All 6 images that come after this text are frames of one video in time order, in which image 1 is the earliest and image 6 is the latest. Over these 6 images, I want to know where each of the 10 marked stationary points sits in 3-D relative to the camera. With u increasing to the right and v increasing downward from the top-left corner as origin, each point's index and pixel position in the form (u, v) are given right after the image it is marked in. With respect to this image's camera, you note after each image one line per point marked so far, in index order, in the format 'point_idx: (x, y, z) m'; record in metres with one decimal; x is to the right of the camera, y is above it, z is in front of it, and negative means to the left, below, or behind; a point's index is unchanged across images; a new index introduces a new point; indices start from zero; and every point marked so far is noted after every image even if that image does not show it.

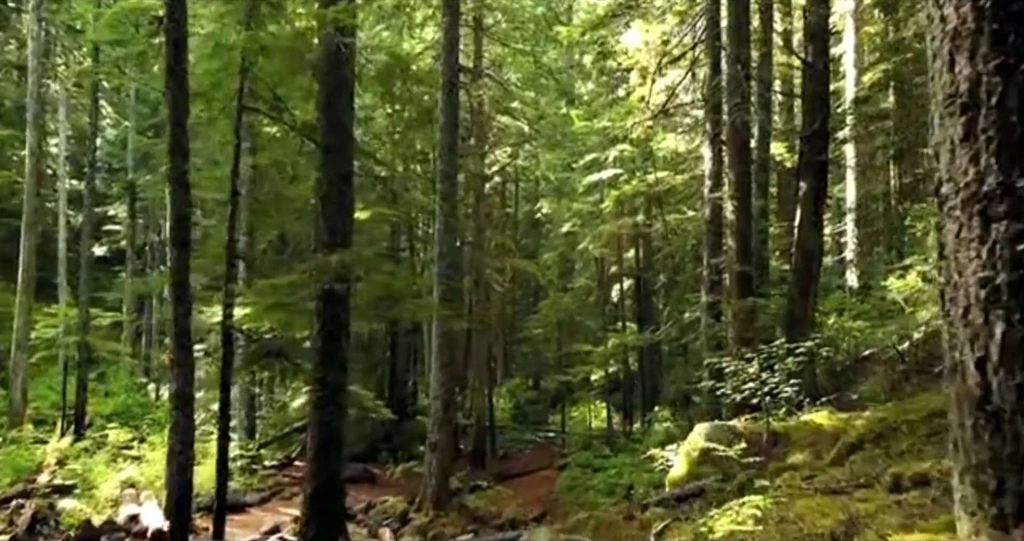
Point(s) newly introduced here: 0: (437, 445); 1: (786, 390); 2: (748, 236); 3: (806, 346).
0: (-1.6, -3.8, +16.6) m
1: (+3.7, -1.6, +10.3) m
2: (+4.5, +0.6, +14.5) m
3: (+4.0, -1.0, +10.5) m
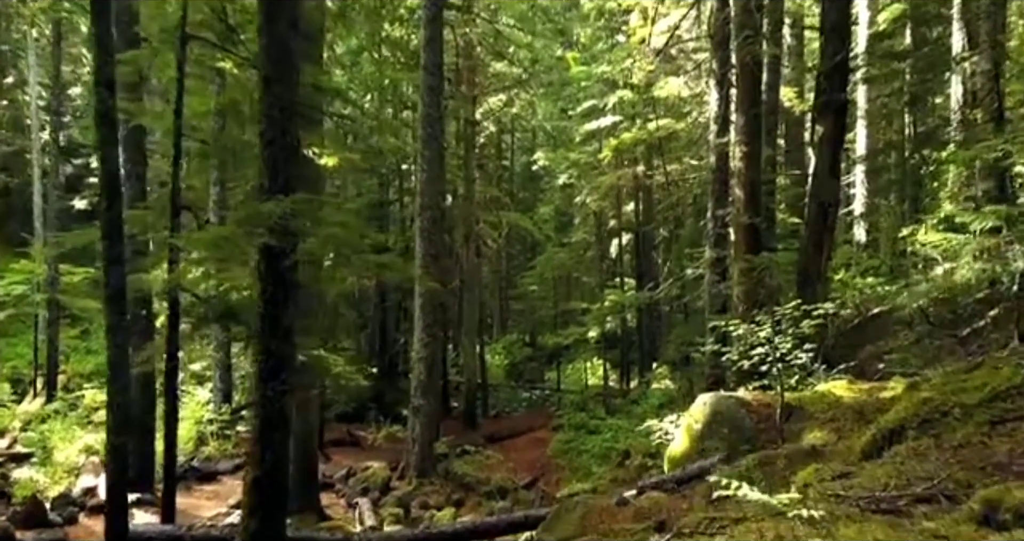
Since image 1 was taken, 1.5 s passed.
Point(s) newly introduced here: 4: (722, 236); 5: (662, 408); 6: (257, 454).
0: (-1.8, -2.8, +15.6) m
1: (+3.4, -1.0, +9.1) m
2: (+4.3, +1.5, +13.2) m
3: (+3.8, -0.5, +9.3) m
4: (+4.0, +0.6, +14.5) m
5: (+3.6, -3.3, +18.2) m
6: (-2.3, -1.7, +6.9) m
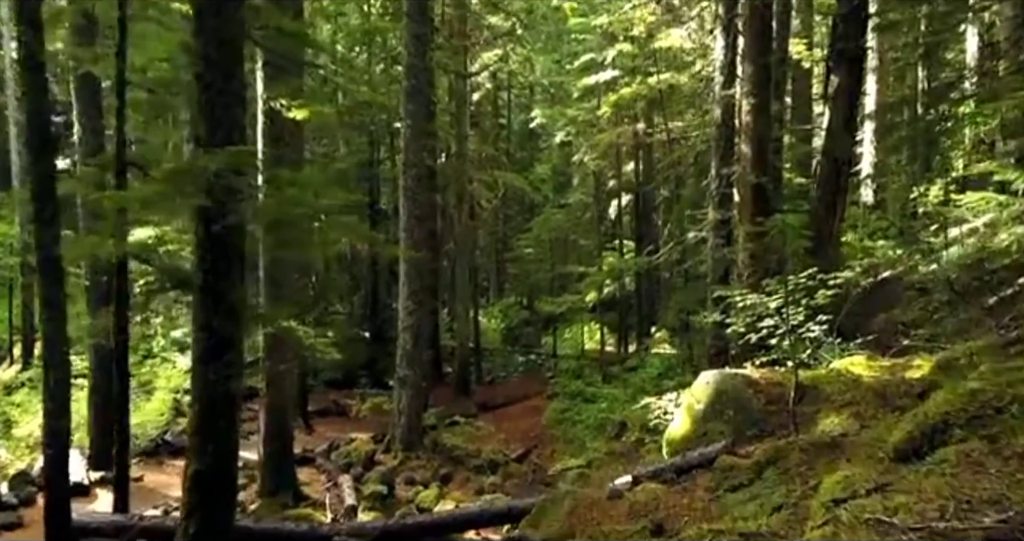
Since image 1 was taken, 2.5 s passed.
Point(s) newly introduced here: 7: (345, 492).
0: (-2.0, -2.1, +14.8) m
1: (+3.3, -0.7, +8.2) m
2: (+4.1, +2.1, +12.2) m
3: (+3.6, -0.1, +8.4) m
4: (+3.8, +1.3, +13.6) m
5: (+3.4, -2.4, +17.4) m
6: (-2.5, -1.4, +6.1) m
7: (-2.7, -3.6, +12.5) m
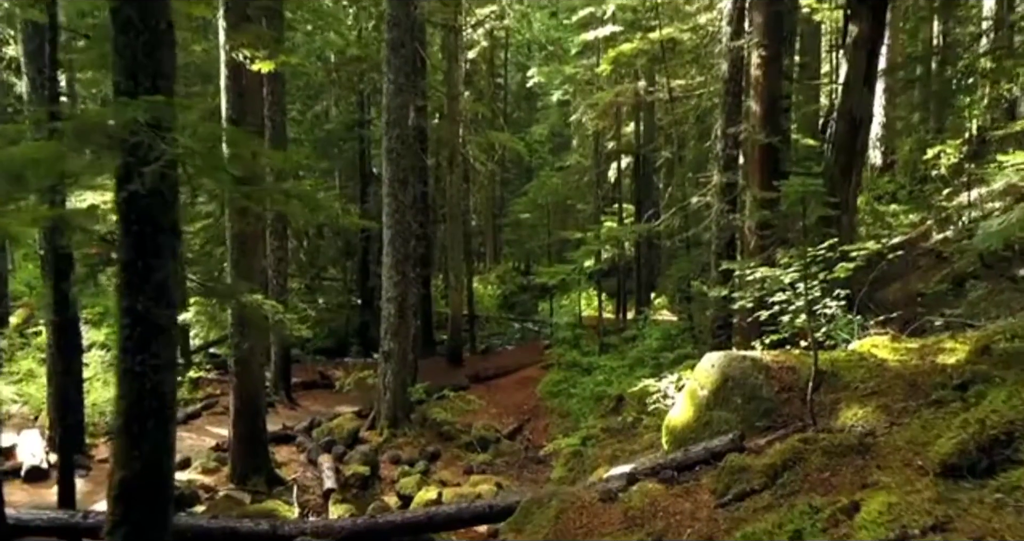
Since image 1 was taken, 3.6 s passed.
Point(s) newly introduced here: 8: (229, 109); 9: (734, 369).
0: (-2.2, -1.5, +14.0) m
1: (+3.1, -0.4, +7.4) m
2: (+3.9, +2.5, +11.2) m
3: (+3.5, +0.2, +7.5) m
4: (+3.7, +1.8, +12.6) m
5: (+3.2, -1.7, +16.6) m
6: (-2.7, -1.2, +5.2) m
7: (-2.9, -3.1, +11.7) m
8: (-3.9, +2.2, +10.4) m
9: (+2.1, -0.9, +7.1) m
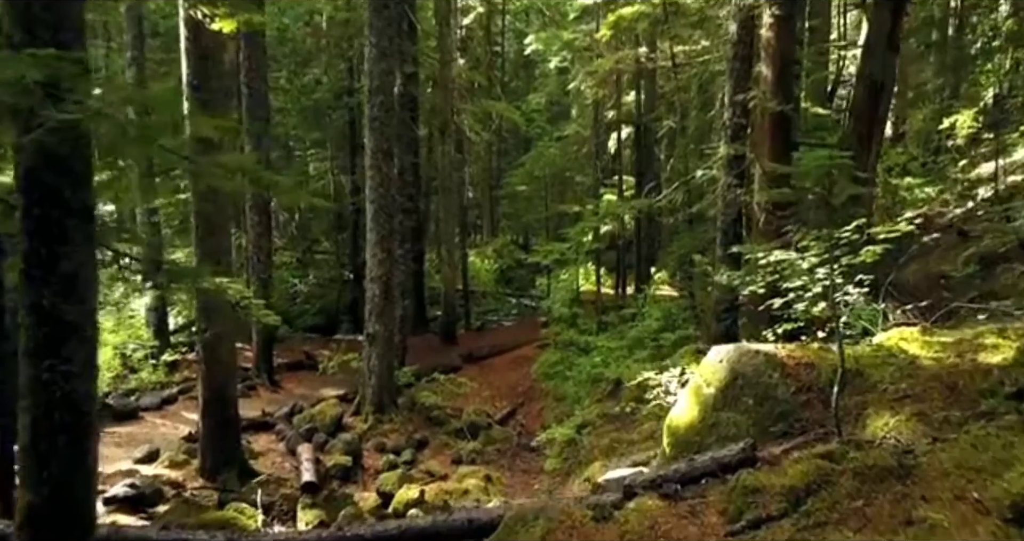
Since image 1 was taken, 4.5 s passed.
0: (-2.3, -1.1, +13.2) m
1: (+3.0, -0.2, +6.6) m
2: (+3.8, +2.8, +10.3) m
3: (+3.3, +0.4, +6.7) m
4: (+3.5, +2.2, +11.7) m
5: (+3.1, -1.2, +15.9) m
6: (-2.8, -1.2, +4.5) m
7: (-3.0, -2.8, +11.0) m
8: (-4.0, +2.5, +9.5) m
9: (+1.9, -0.8, +6.3) m
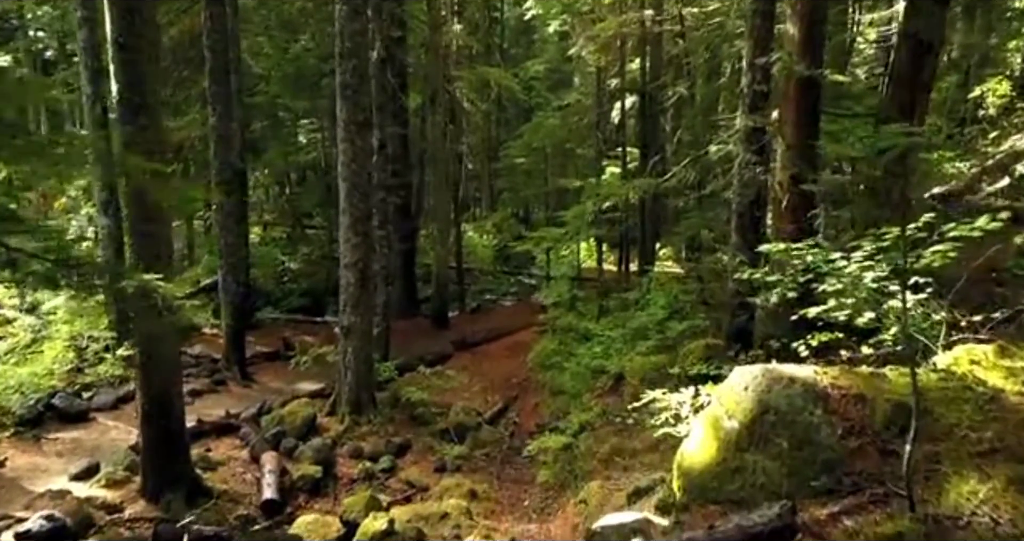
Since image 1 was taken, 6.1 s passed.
0: (-2.5, -0.9, +11.9) m
1: (+2.8, -0.3, +5.3) m
2: (+3.6, +2.9, +8.8) m
3: (+3.2, +0.3, +5.3) m
4: (+3.4, +2.3, +10.3) m
5: (+3.0, -0.9, +14.6) m
6: (-3.0, -1.3, +3.2) m
7: (-3.2, -2.7, +9.8) m
8: (-4.2, +2.5, +8.1) m
9: (+1.7, -0.8, +5.0) m
